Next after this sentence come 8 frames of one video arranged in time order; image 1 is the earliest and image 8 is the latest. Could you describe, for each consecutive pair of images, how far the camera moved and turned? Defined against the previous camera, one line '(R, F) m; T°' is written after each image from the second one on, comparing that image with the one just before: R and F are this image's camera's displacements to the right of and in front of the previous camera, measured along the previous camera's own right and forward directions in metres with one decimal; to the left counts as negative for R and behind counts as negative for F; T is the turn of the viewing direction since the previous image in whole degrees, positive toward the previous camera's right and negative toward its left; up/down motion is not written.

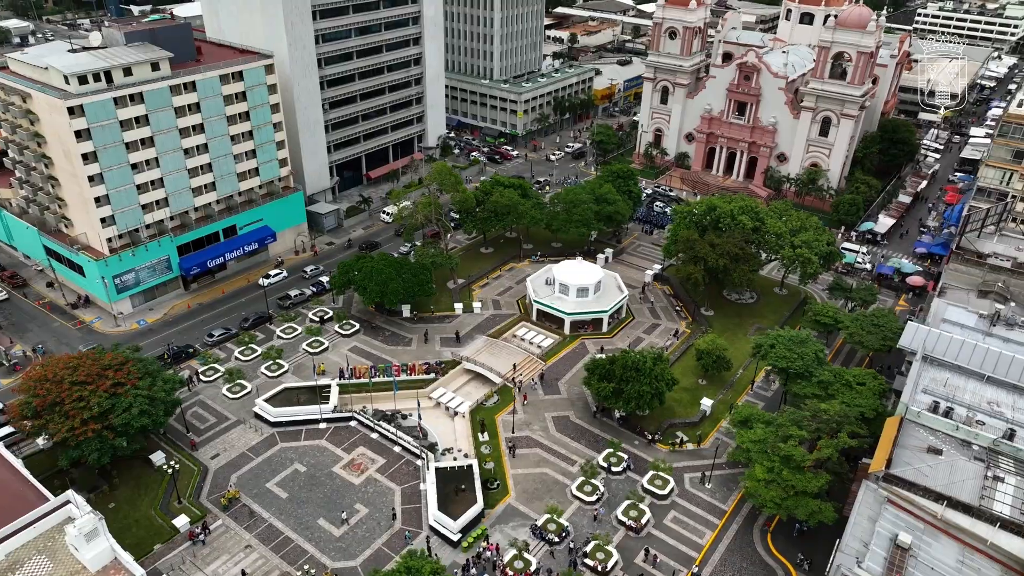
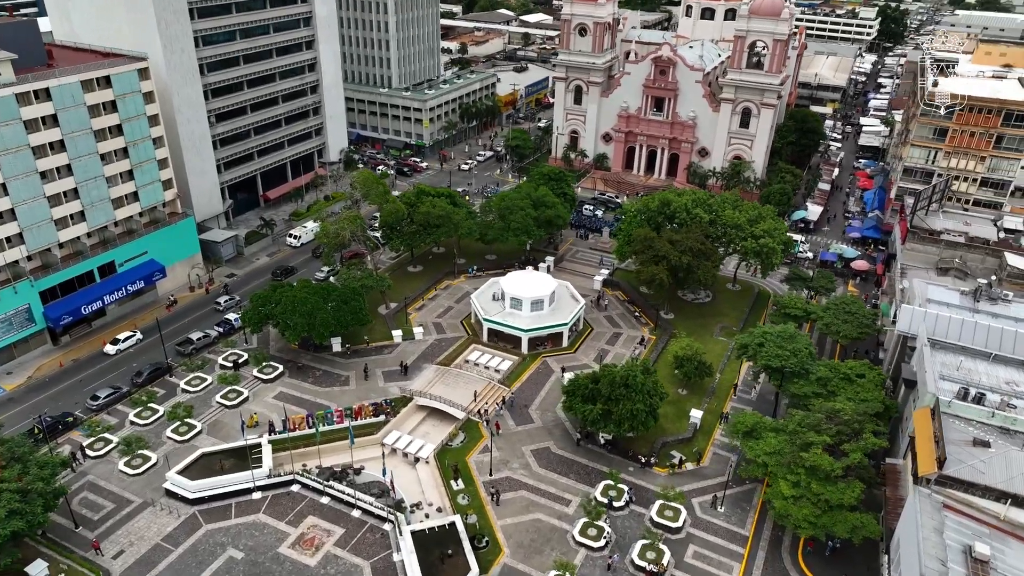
(-5.6, +9.4) m; +9°
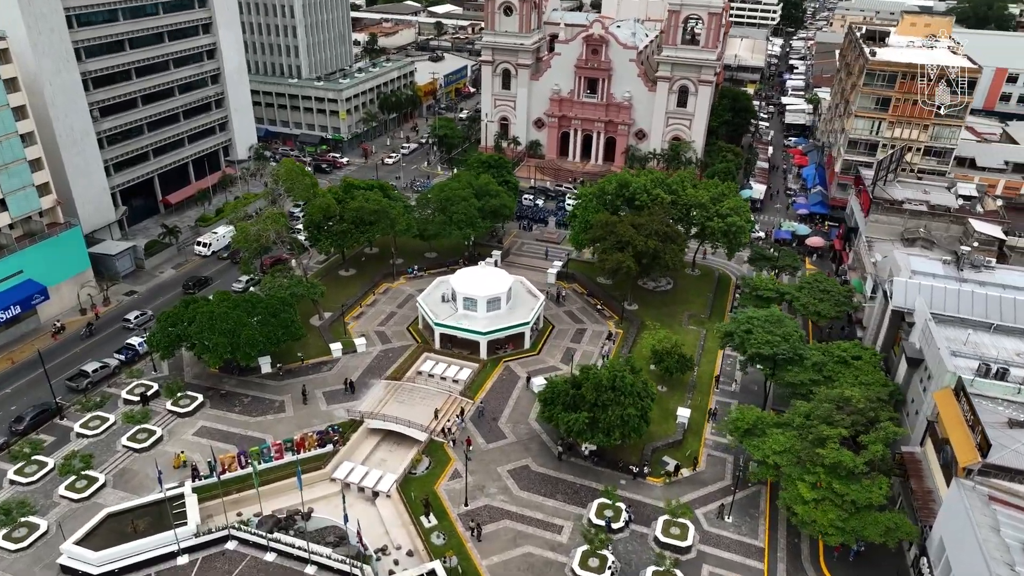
(-3.2, +7.6) m; +7°
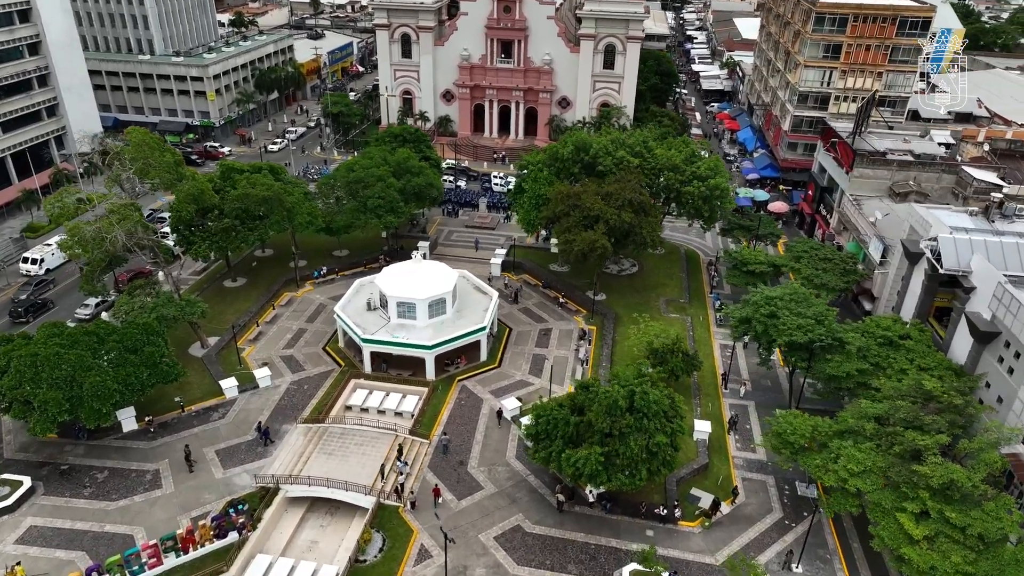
(-3.7, +14.1) m; +9°
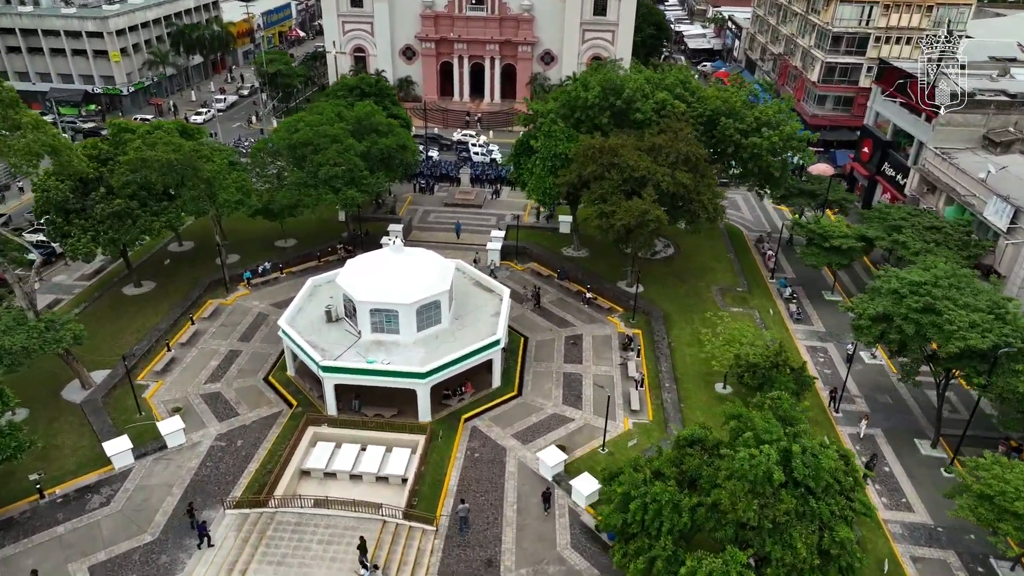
(-3.4, +14.8) m; +4°
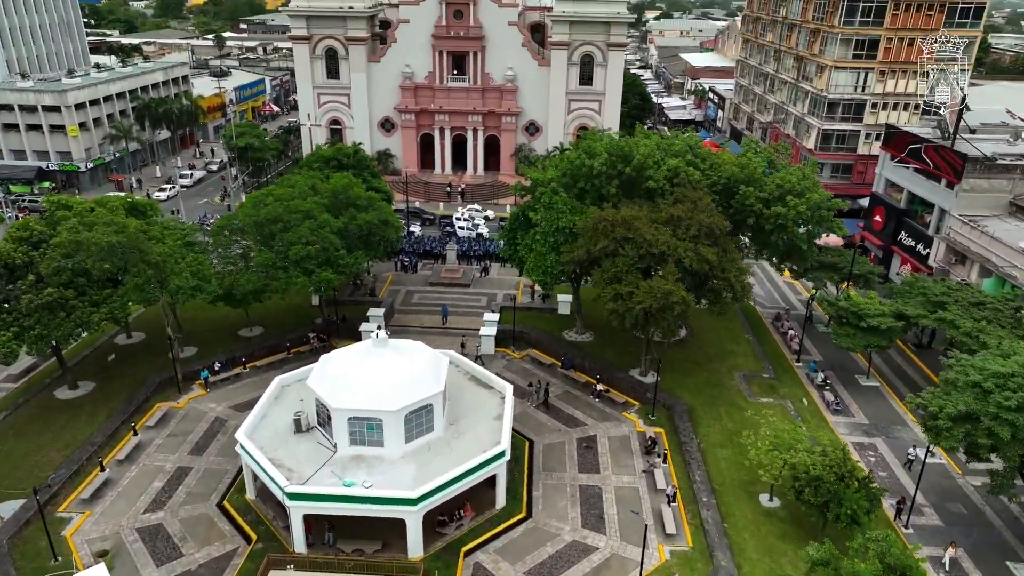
(-1.2, +5.2) m; +2°
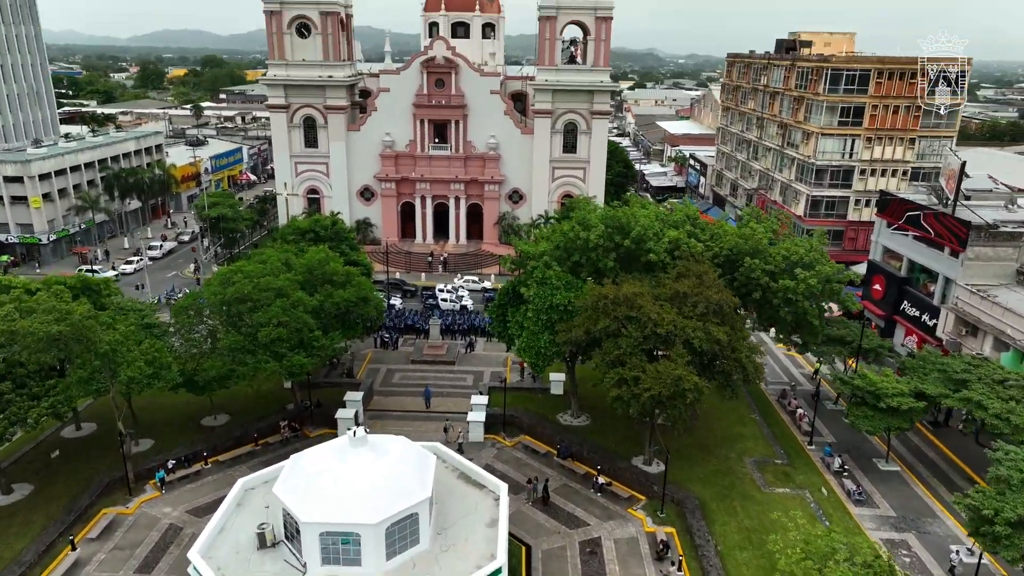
(-0.6, +2.9) m; +2°
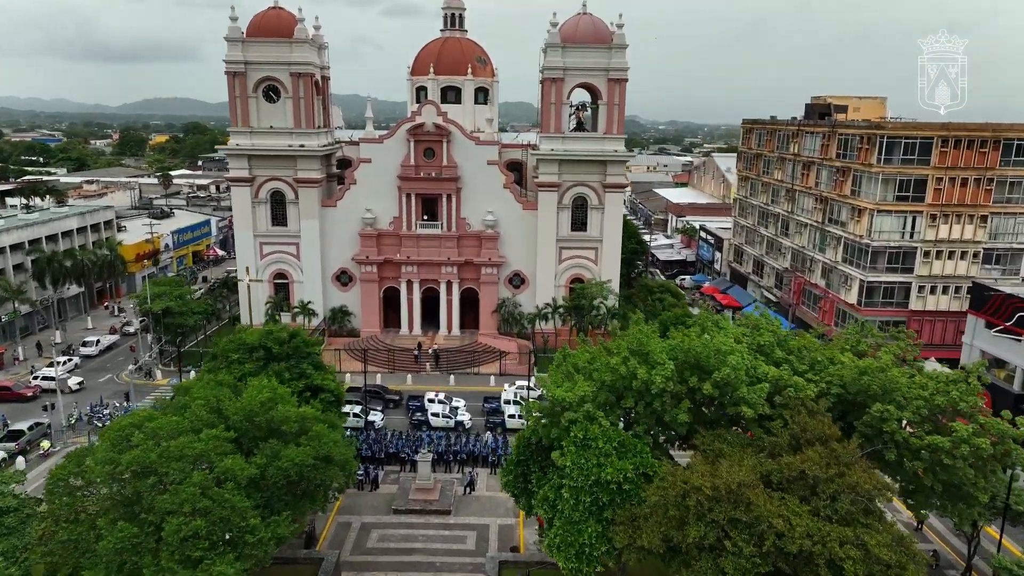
(-1.5, +10.8) m; +1°
